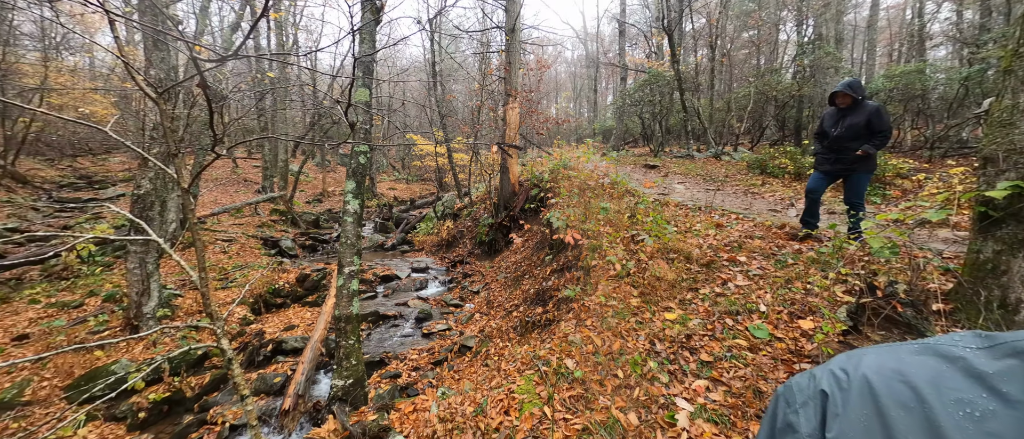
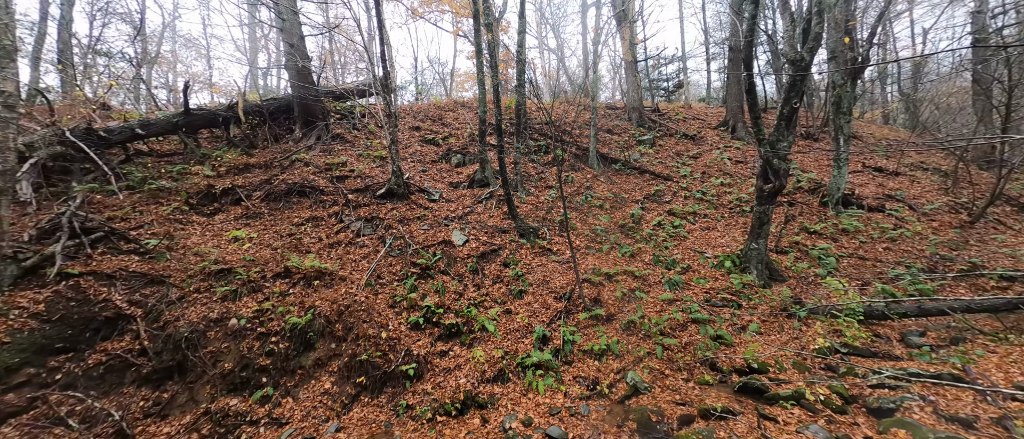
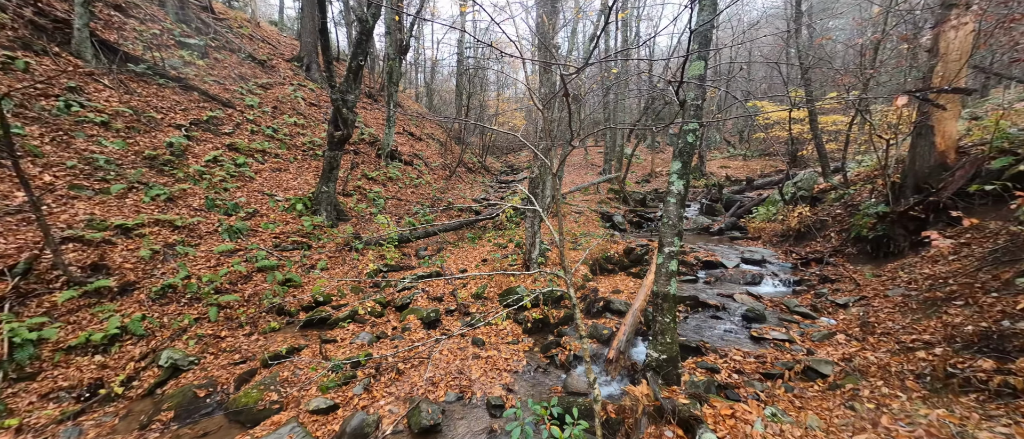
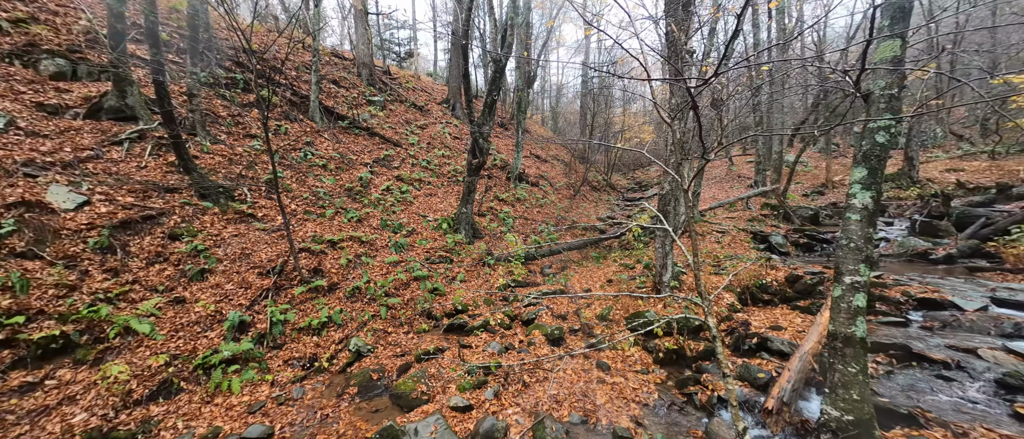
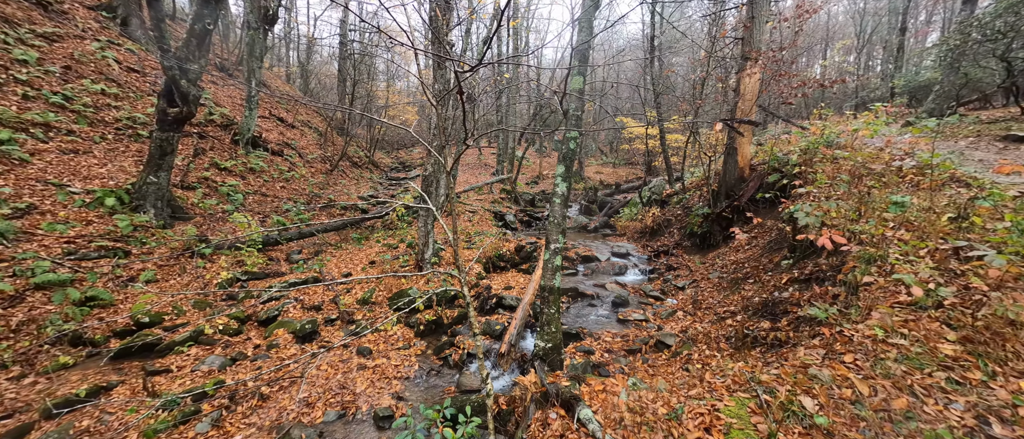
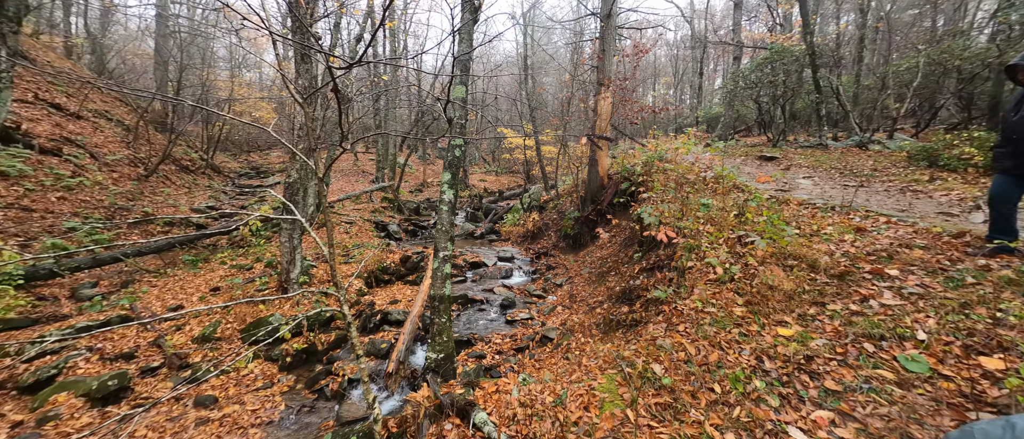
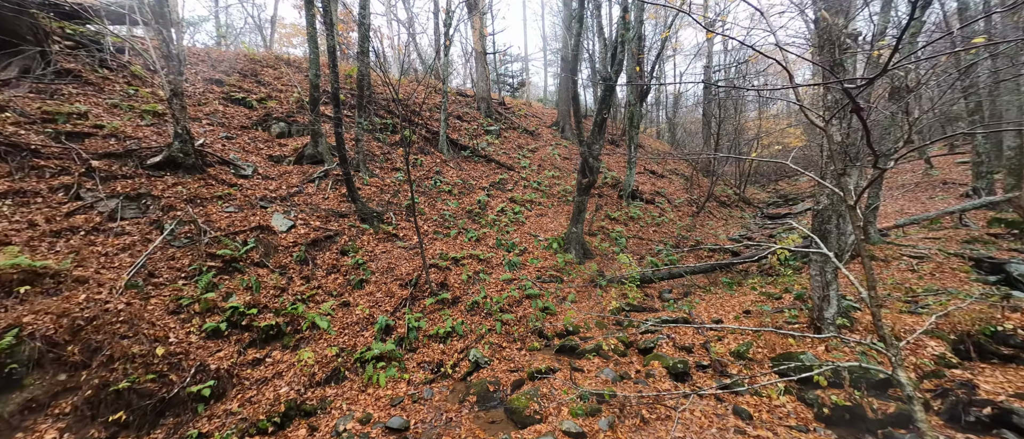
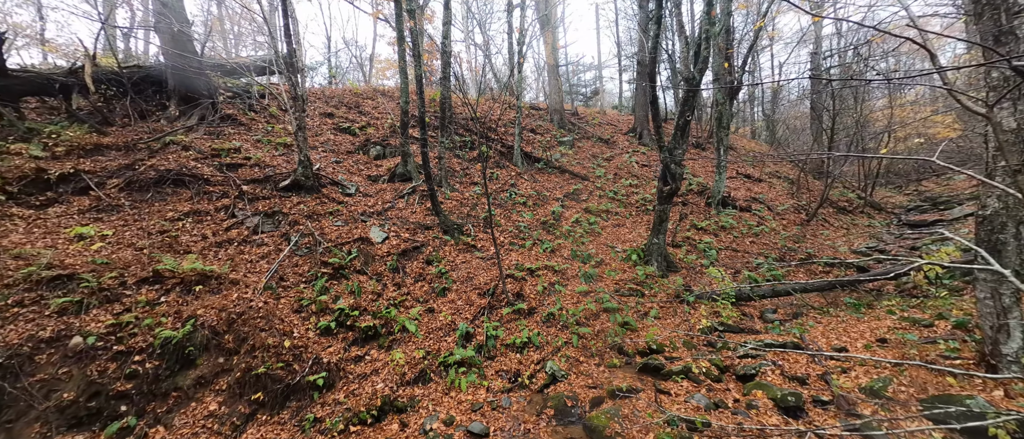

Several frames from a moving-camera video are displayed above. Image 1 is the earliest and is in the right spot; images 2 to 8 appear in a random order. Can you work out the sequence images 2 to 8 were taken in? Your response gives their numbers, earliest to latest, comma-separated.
6, 5, 3, 4, 7, 8, 2
